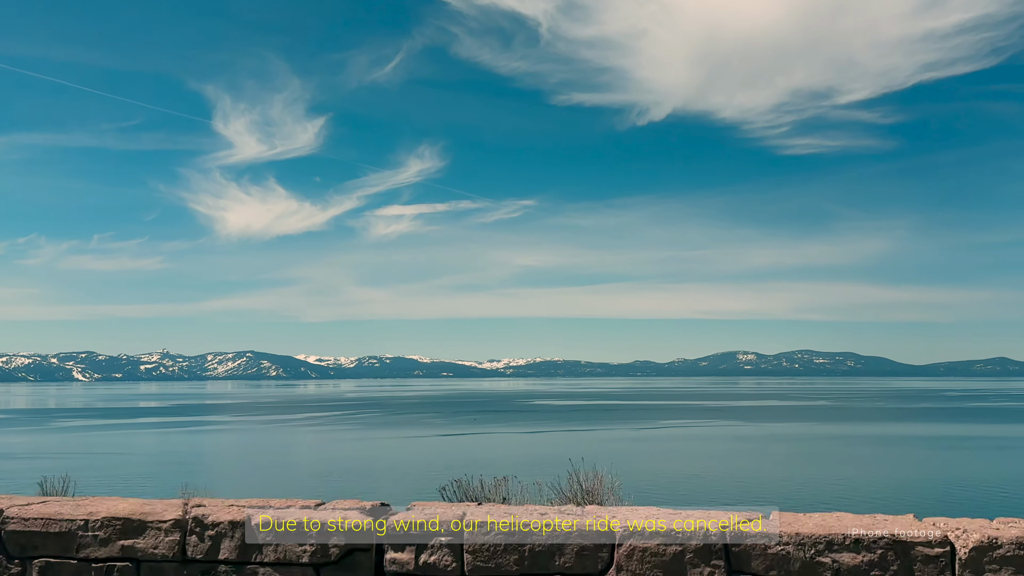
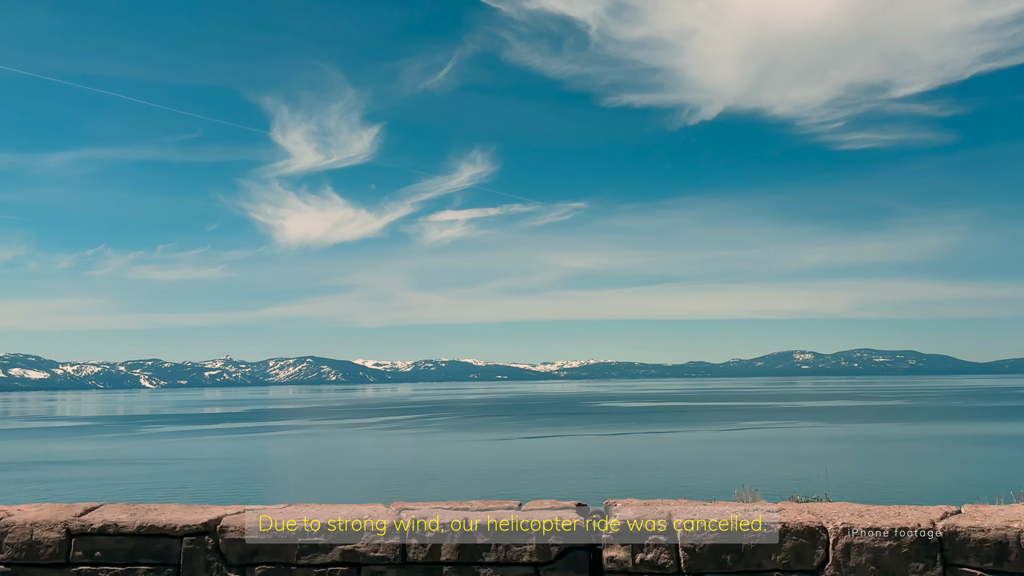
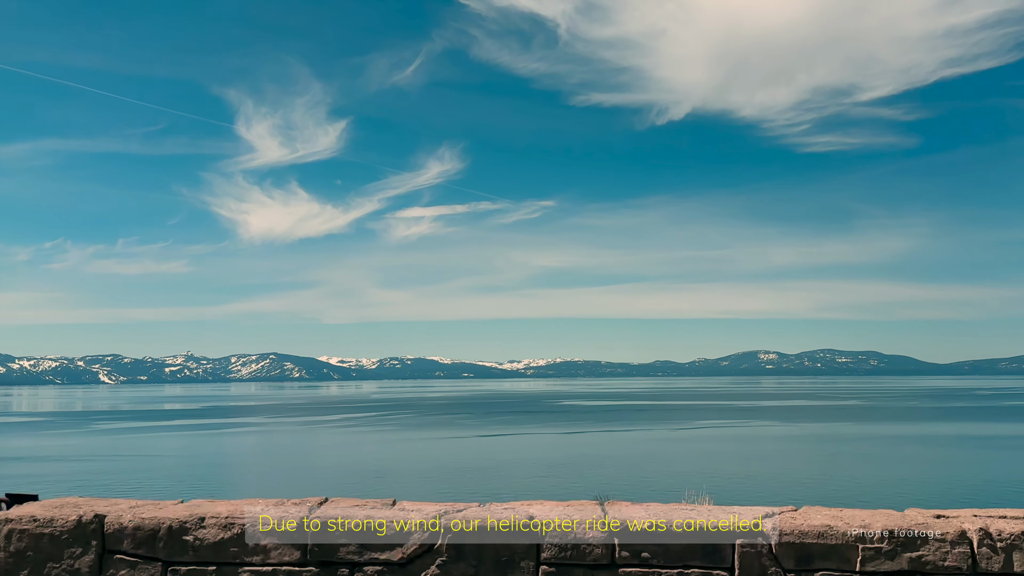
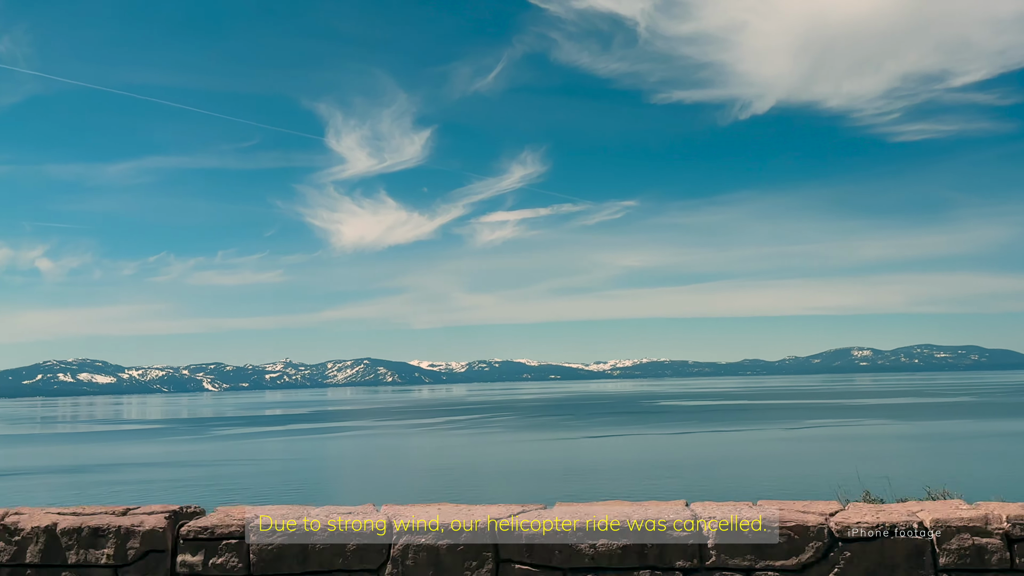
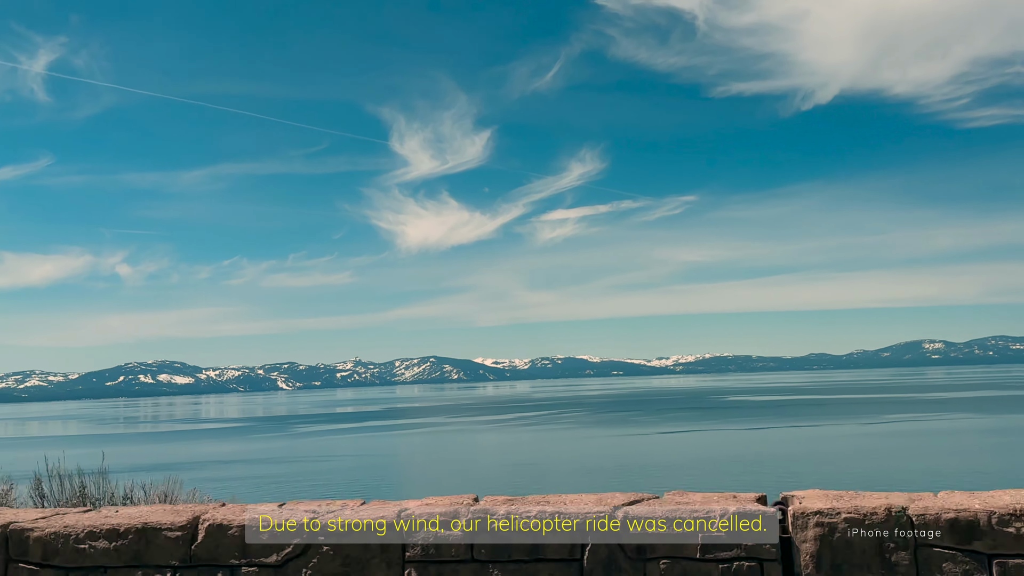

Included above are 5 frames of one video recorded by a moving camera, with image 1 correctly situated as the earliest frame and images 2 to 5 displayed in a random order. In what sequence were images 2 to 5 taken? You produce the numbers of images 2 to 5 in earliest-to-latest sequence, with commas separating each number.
3, 2, 4, 5
